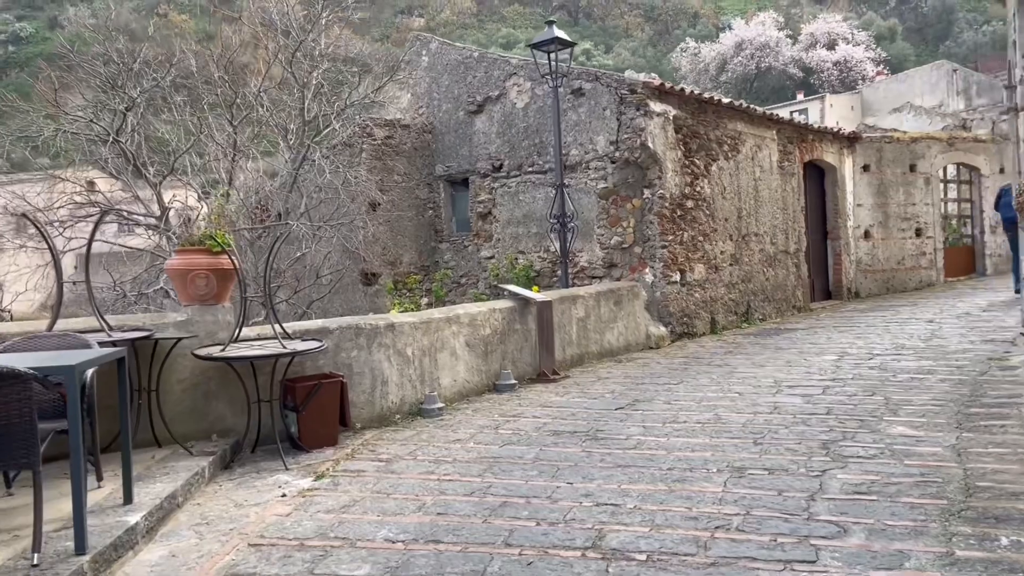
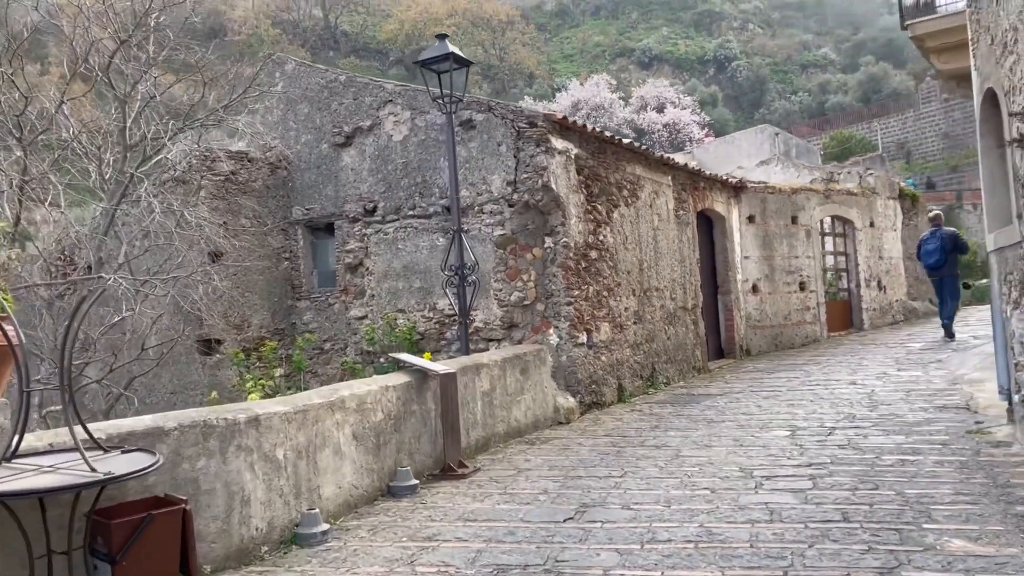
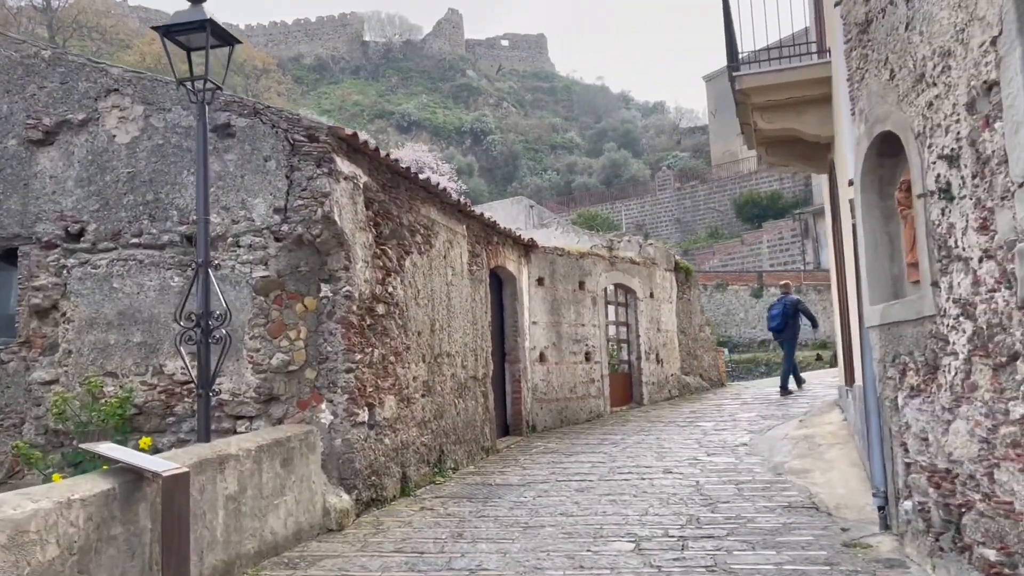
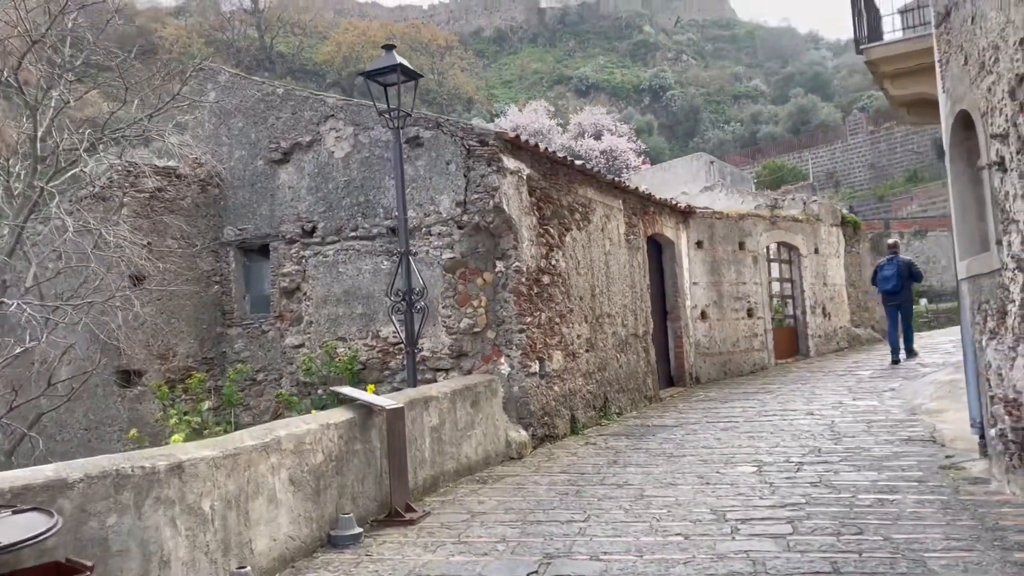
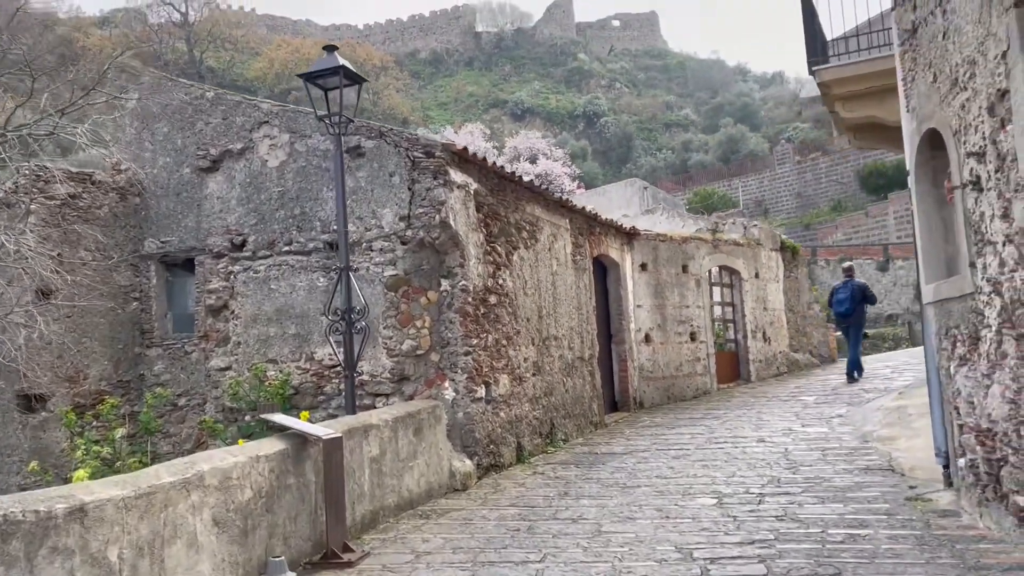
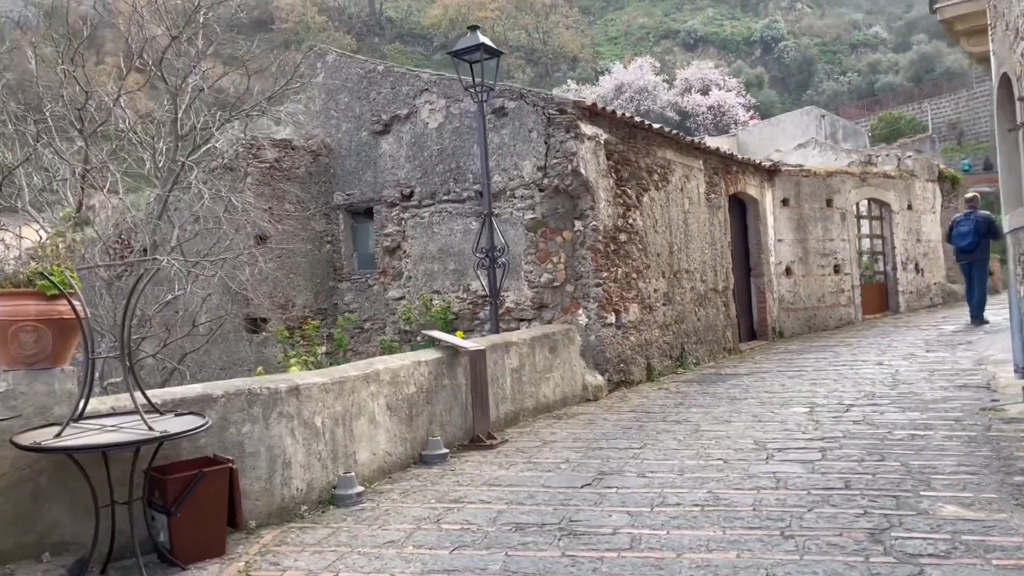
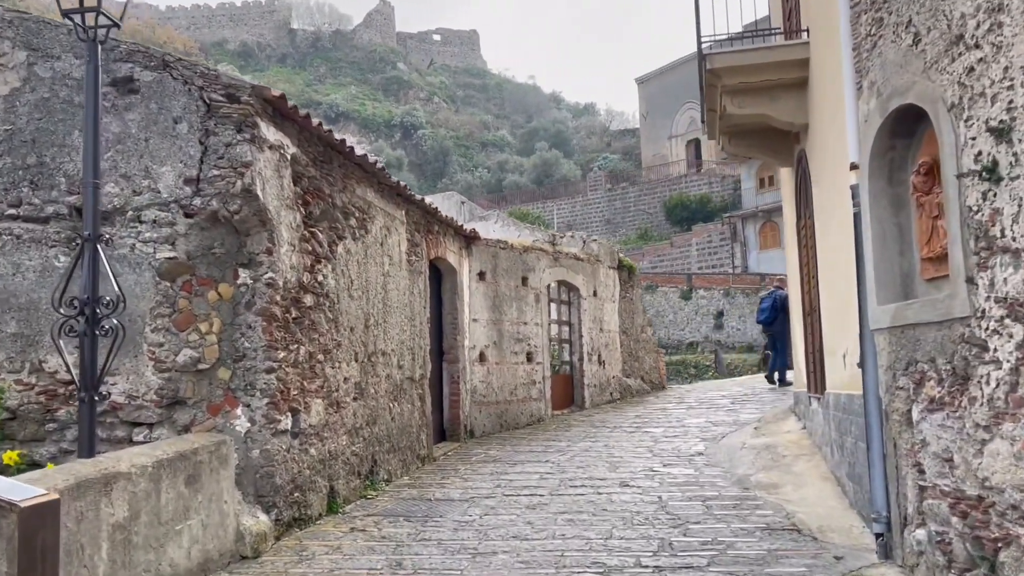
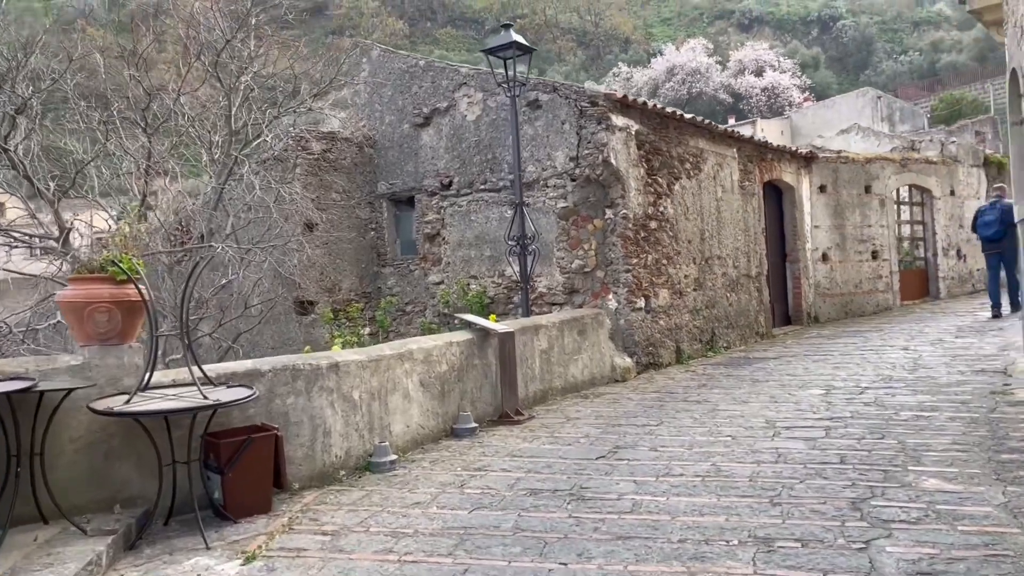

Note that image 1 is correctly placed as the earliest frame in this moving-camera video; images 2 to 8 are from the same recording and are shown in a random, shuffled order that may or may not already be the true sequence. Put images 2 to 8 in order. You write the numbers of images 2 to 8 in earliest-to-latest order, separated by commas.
8, 6, 2, 4, 5, 3, 7
